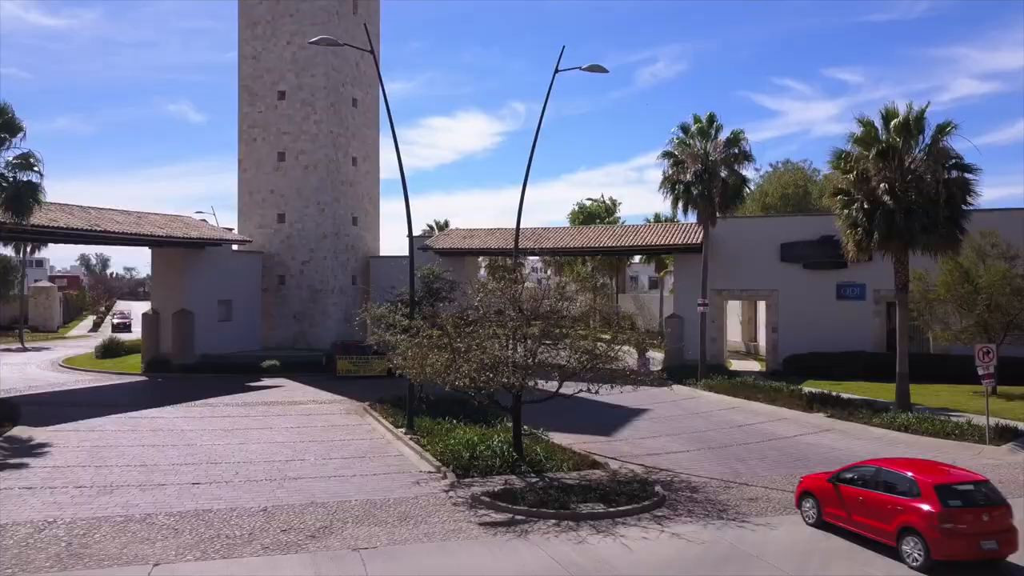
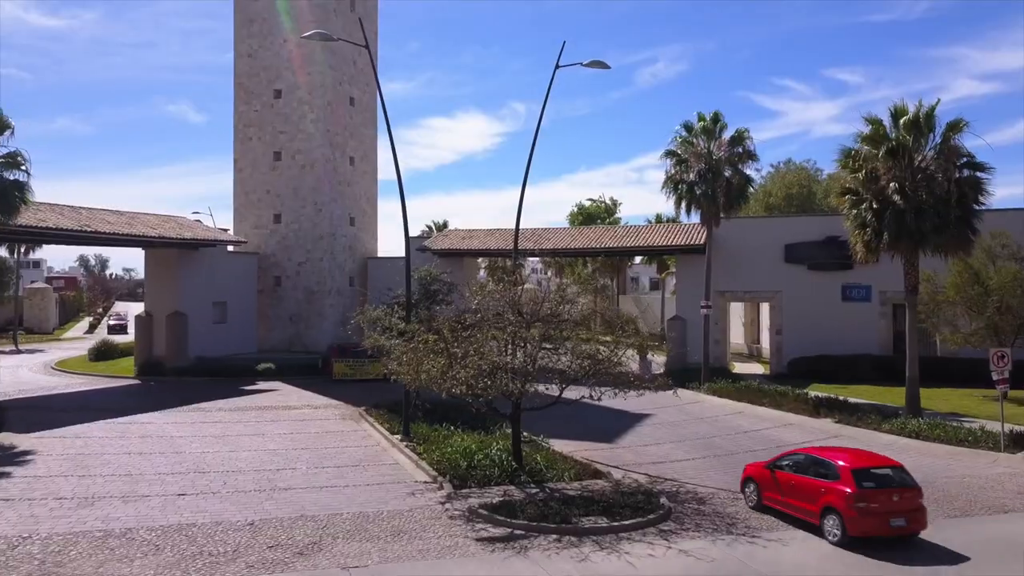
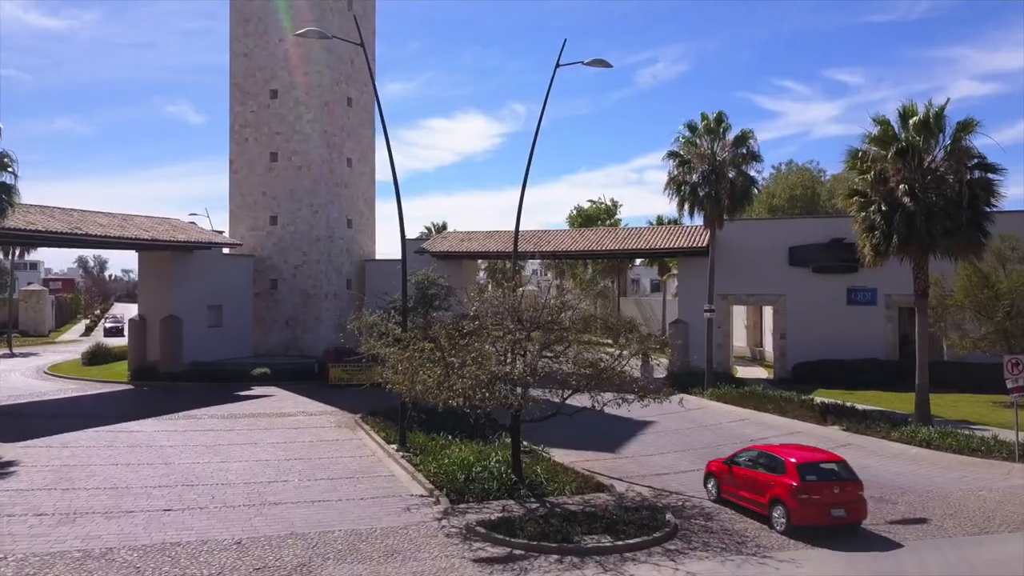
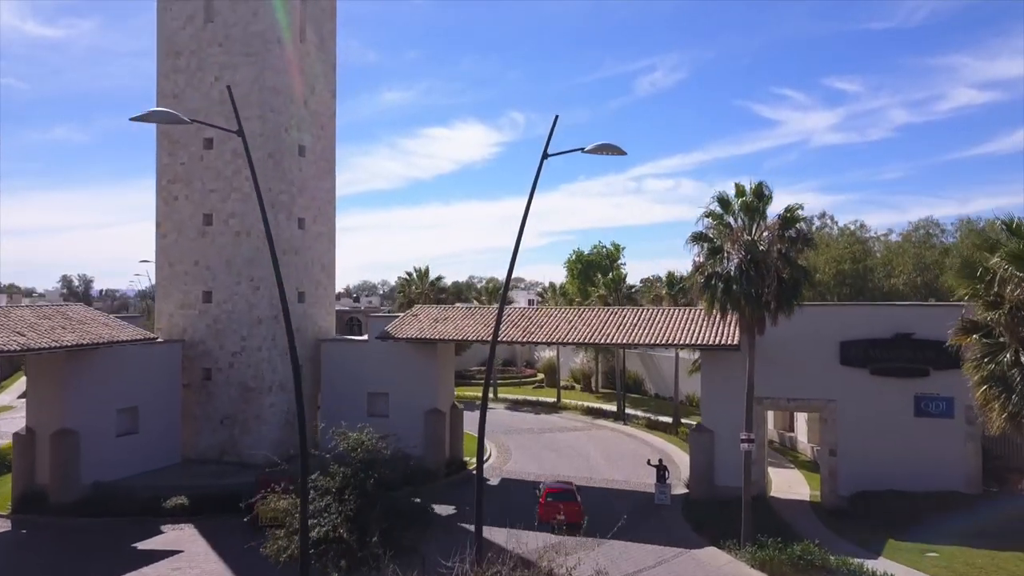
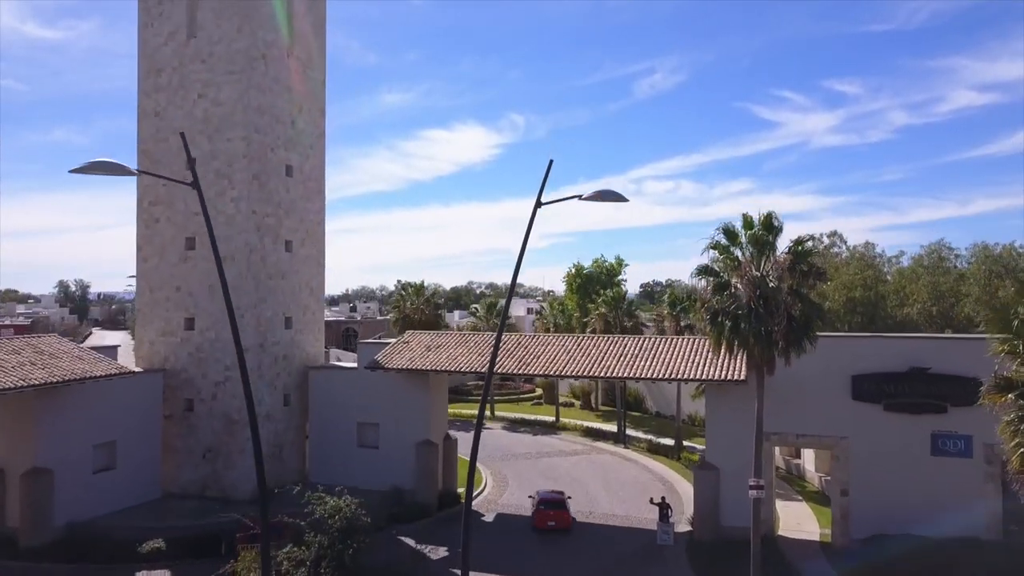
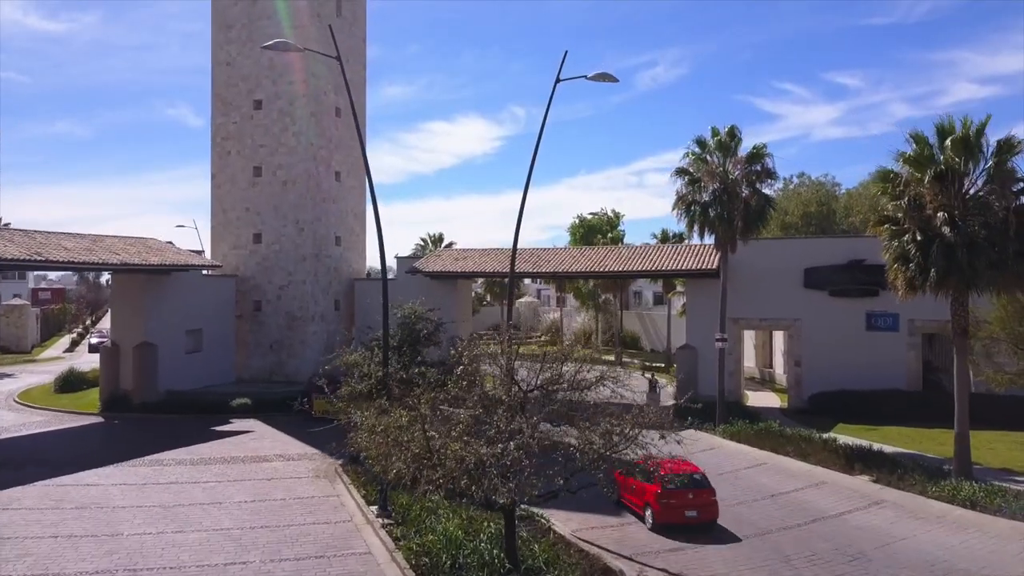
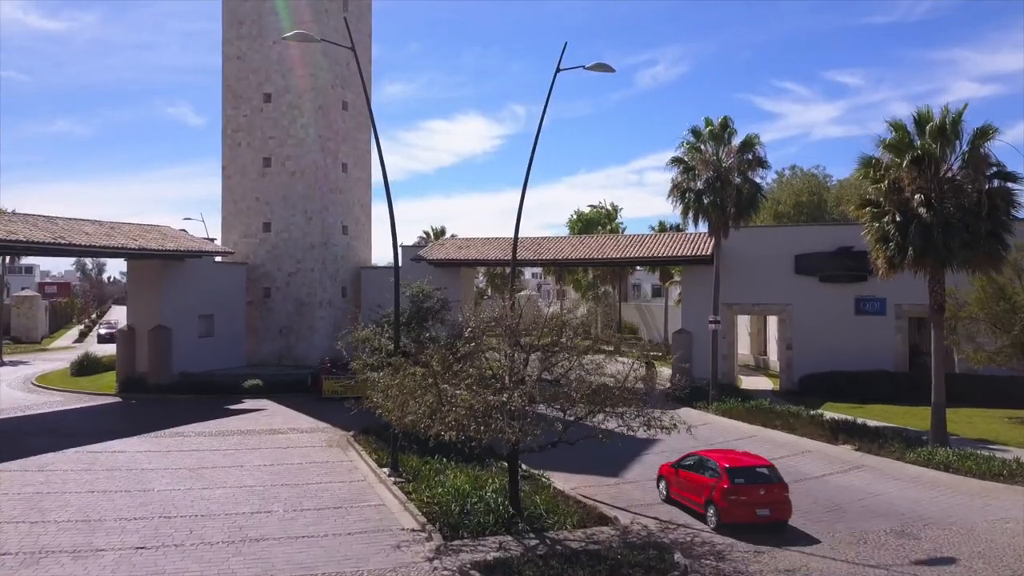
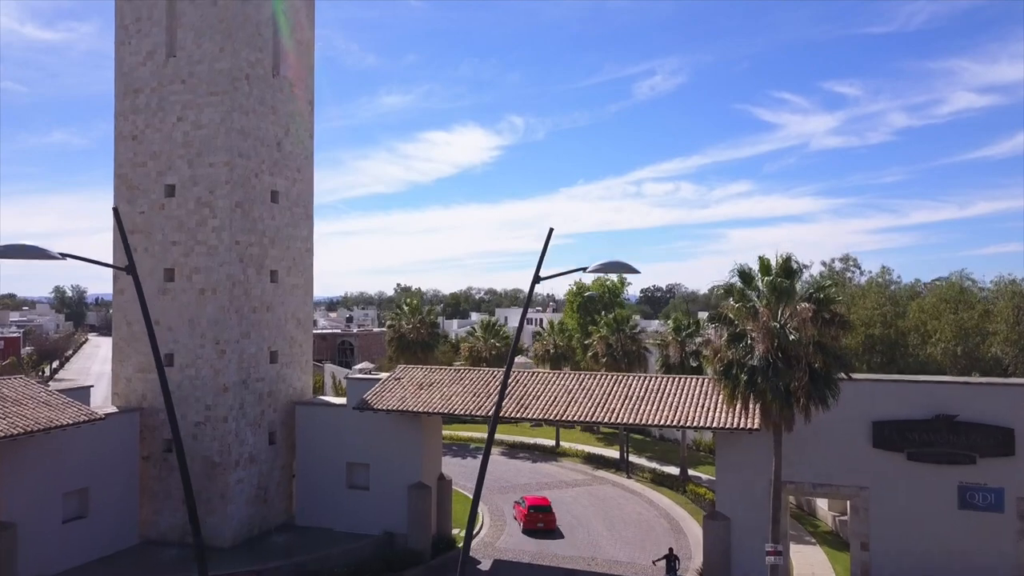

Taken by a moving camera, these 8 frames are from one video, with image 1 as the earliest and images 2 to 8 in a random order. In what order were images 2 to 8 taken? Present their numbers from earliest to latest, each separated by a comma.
2, 3, 7, 6, 4, 5, 8
